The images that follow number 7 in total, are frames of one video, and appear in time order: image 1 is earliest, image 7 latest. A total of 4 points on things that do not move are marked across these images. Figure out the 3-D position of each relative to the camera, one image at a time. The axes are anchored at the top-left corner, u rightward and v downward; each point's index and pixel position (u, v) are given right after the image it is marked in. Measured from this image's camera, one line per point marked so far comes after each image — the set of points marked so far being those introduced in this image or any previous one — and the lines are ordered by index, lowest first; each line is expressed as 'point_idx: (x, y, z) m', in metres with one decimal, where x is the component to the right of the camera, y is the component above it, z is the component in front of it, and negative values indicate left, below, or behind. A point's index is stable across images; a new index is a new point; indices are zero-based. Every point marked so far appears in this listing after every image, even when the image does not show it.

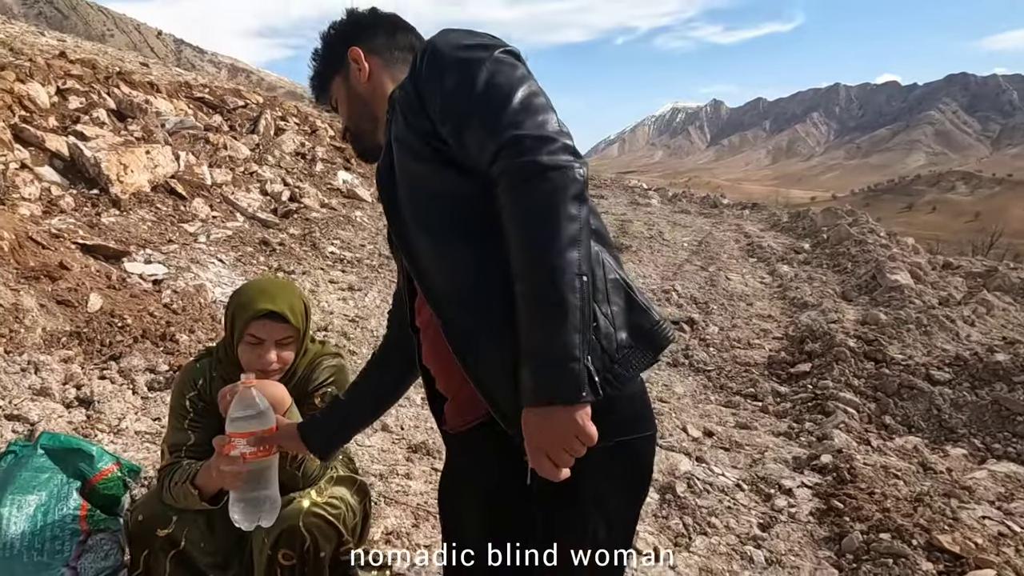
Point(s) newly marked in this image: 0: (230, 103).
0: (-4.2, +2.7, +9.9) m
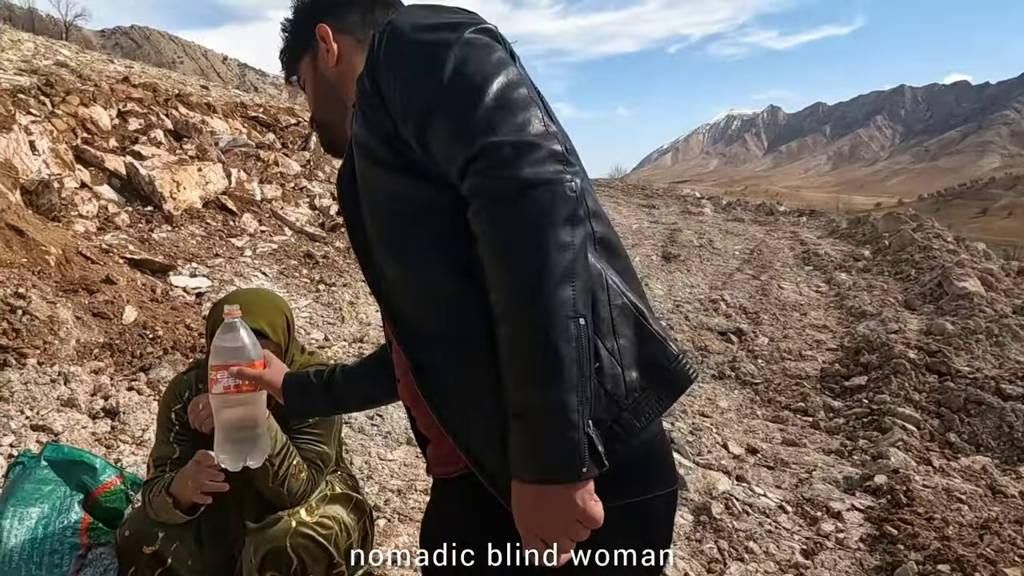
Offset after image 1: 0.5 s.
0: (-3.6, +2.6, +10.1) m
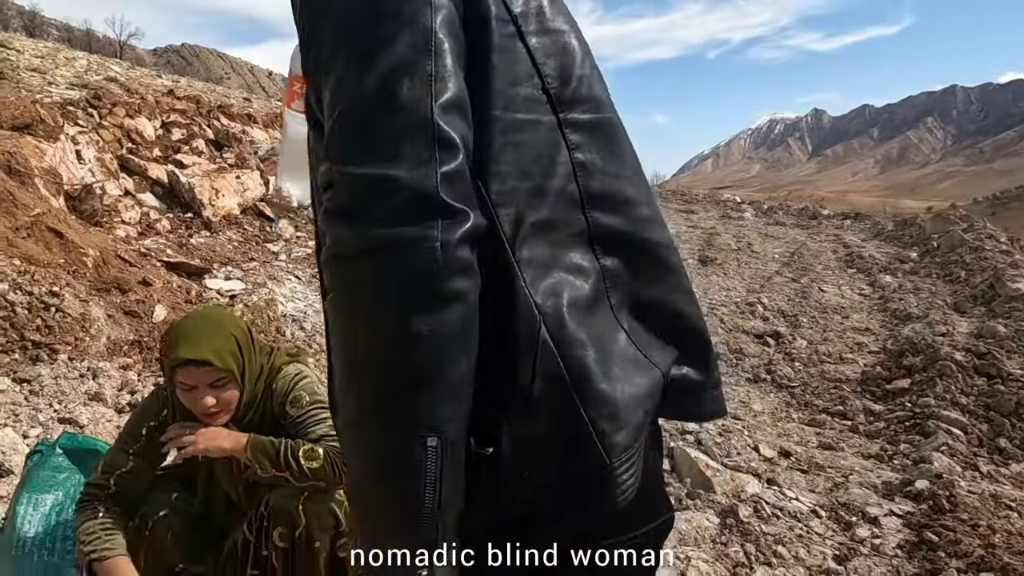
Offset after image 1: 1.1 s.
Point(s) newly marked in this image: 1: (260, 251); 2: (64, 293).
0: (-3.1, +2.5, +10.3) m
1: (-2.6, +0.4, +6.9) m
2: (-2.5, 0.0, +3.8) m
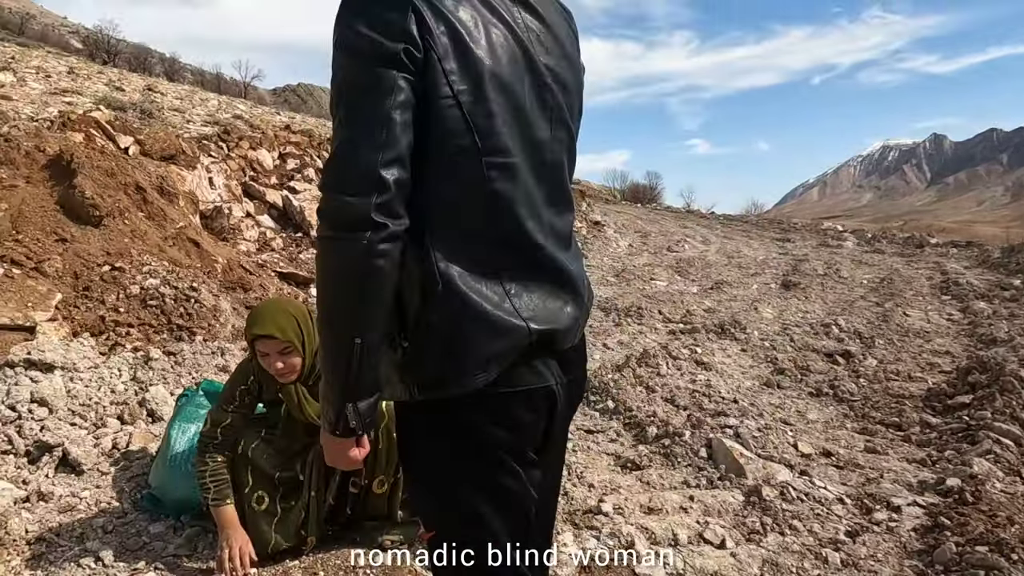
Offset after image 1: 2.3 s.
0: (-1.7, +2.2, +11.2) m
1: (-1.8, +0.3, +7.7) m
2: (-2.2, 0.0, +4.6) m
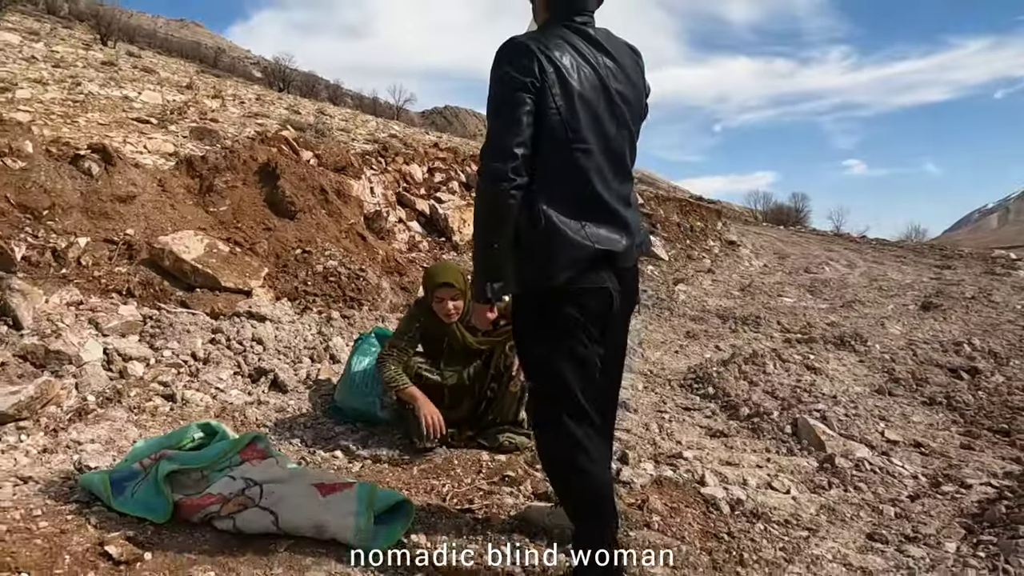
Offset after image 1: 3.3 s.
0: (+0.6, +2.1, +12.1) m
1: (-0.3, +0.3, +8.7) m
2: (-1.2, +0.1, +5.7) m
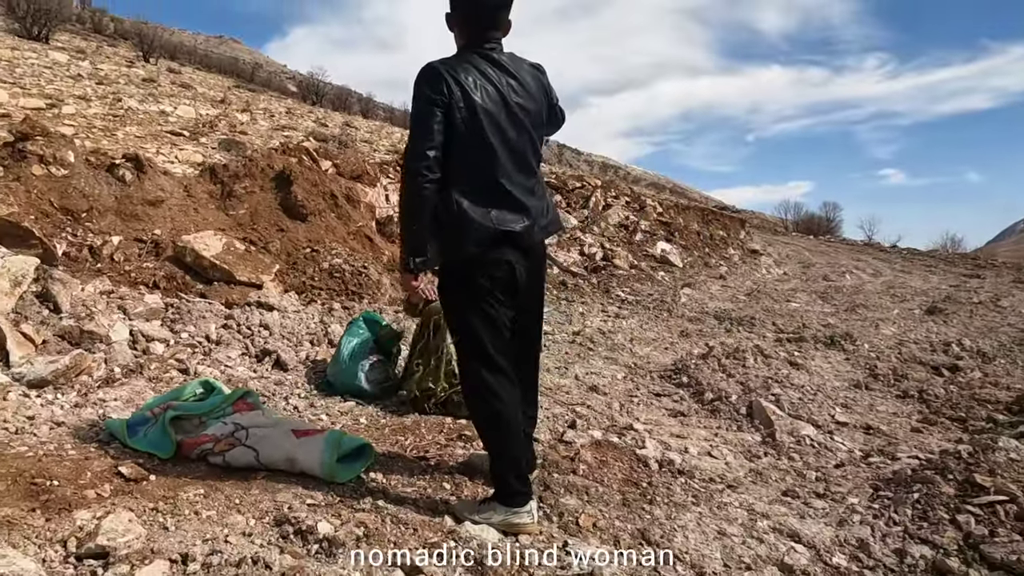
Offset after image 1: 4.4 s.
0: (+0.8, +2.1, +12.6) m
1: (-0.2, +0.3, +9.2) m
2: (-1.3, +0.2, +6.2) m
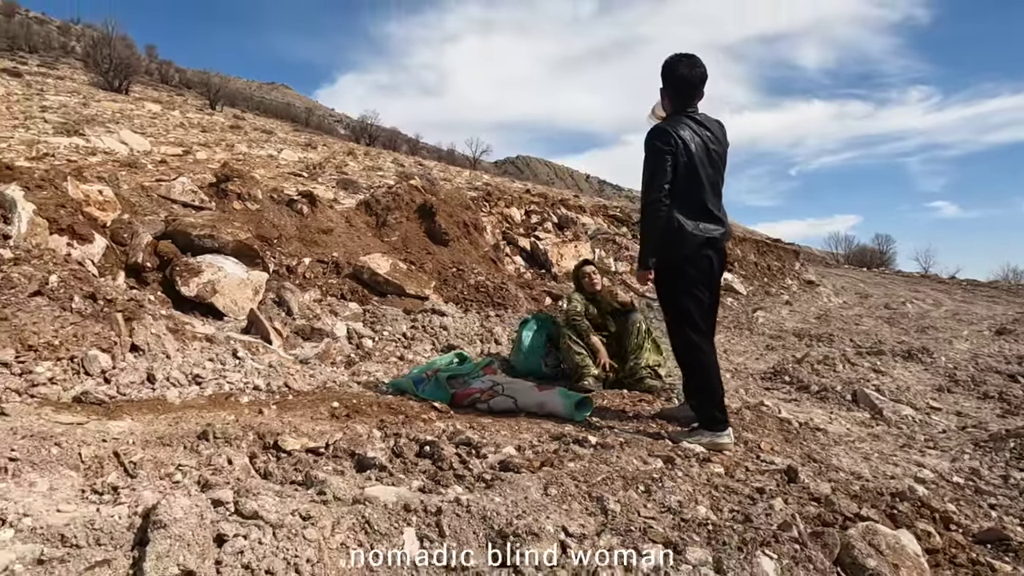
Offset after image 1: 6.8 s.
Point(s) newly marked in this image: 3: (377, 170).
0: (+2.4, +1.6, +13.6) m
1: (+1.2, 0.0, +10.2) m
2: (-0.1, 0.0, +7.2) m
3: (-2.6, +2.4, +13.8) m
